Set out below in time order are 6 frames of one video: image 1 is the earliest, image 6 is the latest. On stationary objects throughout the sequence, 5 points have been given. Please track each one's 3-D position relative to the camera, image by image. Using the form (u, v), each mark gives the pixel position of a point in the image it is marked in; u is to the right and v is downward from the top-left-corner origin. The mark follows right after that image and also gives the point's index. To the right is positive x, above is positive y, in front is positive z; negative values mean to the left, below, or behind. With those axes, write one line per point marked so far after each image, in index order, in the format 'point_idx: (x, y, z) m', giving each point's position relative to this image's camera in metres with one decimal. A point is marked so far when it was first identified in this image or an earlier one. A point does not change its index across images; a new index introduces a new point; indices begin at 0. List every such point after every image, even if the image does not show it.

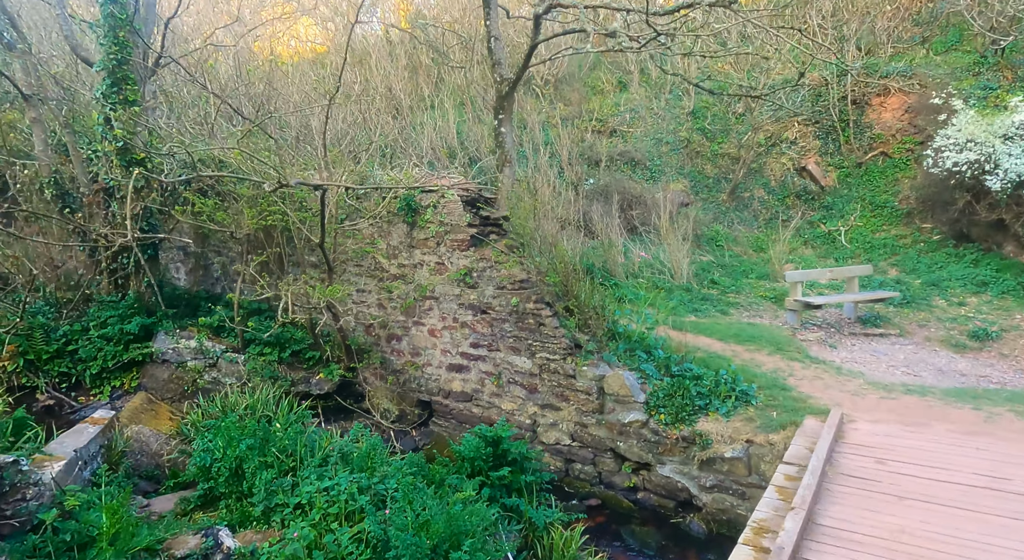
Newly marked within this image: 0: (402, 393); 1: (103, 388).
0: (-1.3, -1.3, +7.1) m
1: (-4.5, -1.2, +6.7) m
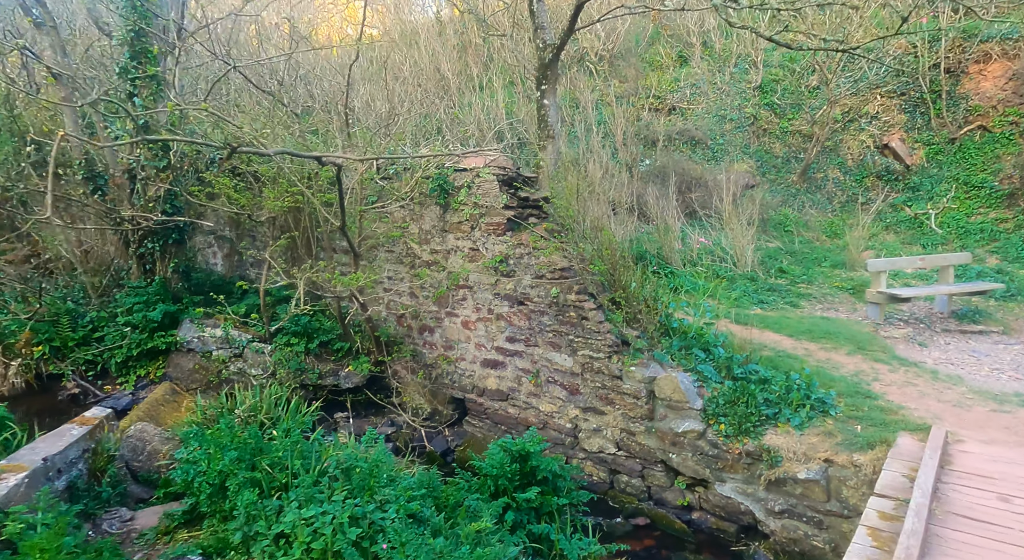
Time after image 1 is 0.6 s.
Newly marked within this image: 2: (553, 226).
0: (-0.8, -1.2, +6.6) m
1: (-4.1, -1.0, +6.4) m
2: (+0.4, +0.5, +5.7) m
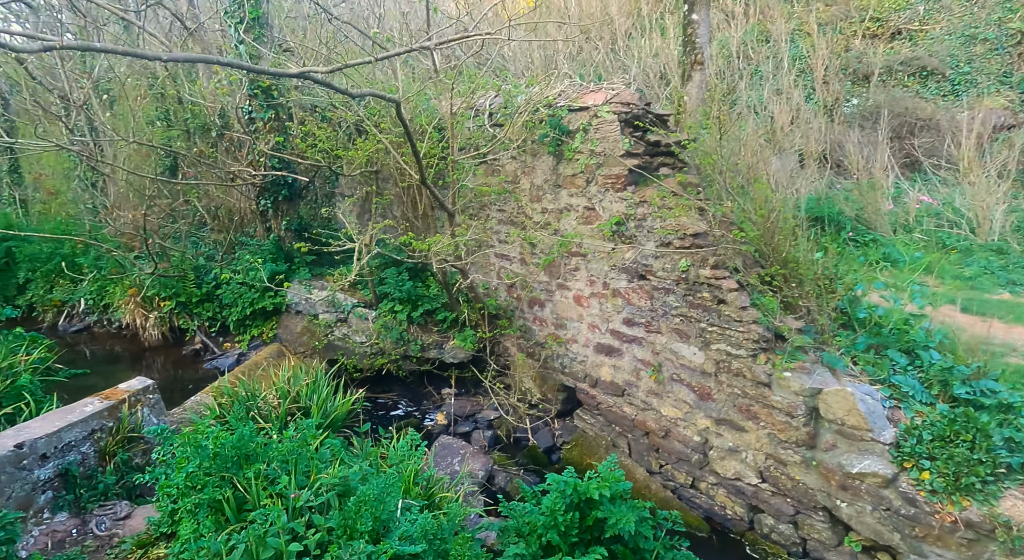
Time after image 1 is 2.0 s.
0: (+0.3, -0.9, +5.6) m
1: (-2.8, -0.6, +6.4) m
2: (+1.3, +0.7, +4.3) m
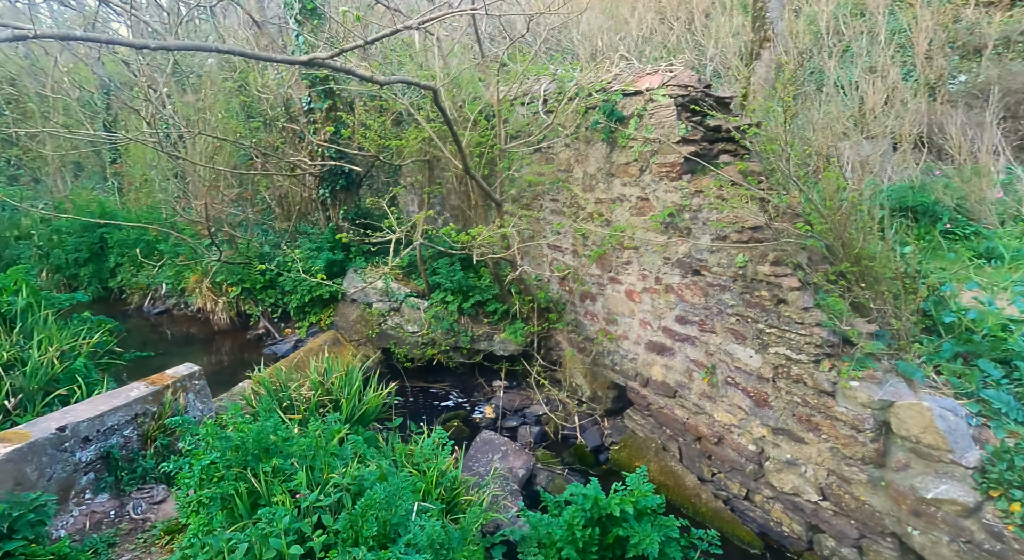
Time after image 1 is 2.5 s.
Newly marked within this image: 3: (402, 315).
0: (+0.7, -0.8, +5.4) m
1: (-2.3, -0.4, +6.6) m
2: (+1.6, +0.7, +4.0) m
3: (-1.1, -0.4, +6.1) m
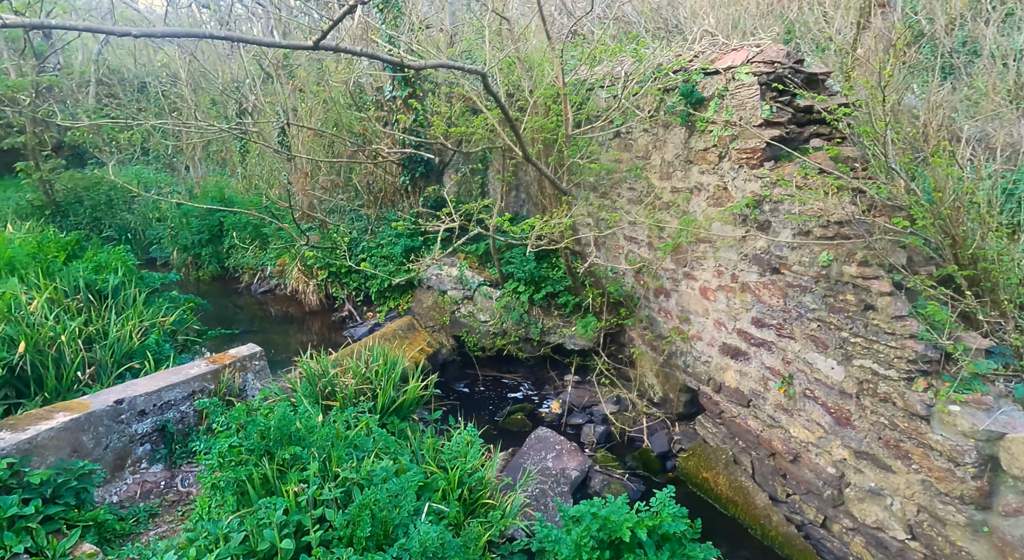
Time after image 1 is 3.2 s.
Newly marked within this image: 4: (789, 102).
0: (+1.3, -0.7, +5.1) m
1: (-1.4, -0.3, +6.8) m
2: (+1.9, +0.7, +3.5) m
3: (-0.4, -0.2, +6.1) m
4: (+1.8, +1.1, +3.9) m
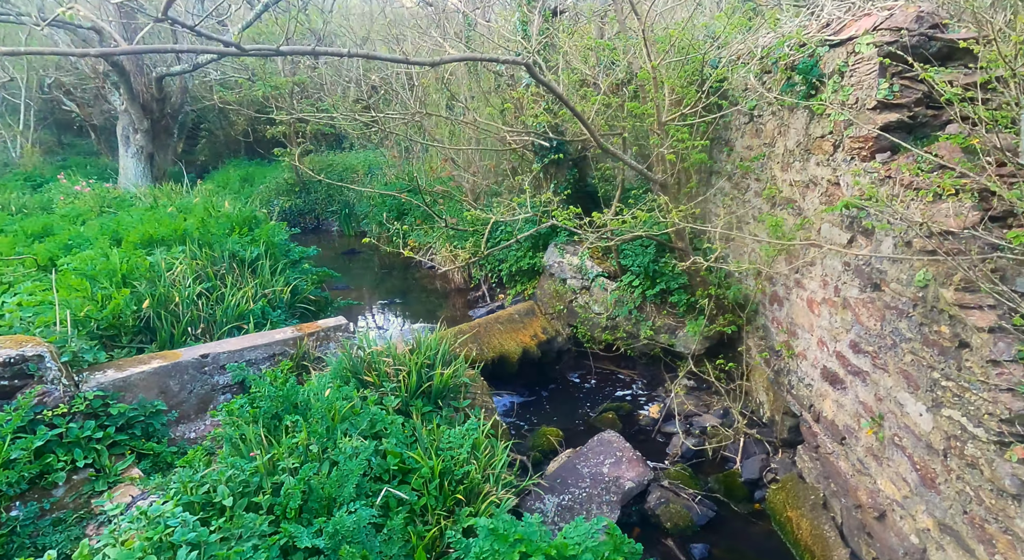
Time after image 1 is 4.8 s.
0: (+1.9, -0.8, +4.5) m
1: (0.0, -0.1, +7.0) m
2: (+2.0, +0.6, +2.7) m
3: (+0.7, -0.1, +6.0) m
4: (+2.1, +1.0, +3.1) m
